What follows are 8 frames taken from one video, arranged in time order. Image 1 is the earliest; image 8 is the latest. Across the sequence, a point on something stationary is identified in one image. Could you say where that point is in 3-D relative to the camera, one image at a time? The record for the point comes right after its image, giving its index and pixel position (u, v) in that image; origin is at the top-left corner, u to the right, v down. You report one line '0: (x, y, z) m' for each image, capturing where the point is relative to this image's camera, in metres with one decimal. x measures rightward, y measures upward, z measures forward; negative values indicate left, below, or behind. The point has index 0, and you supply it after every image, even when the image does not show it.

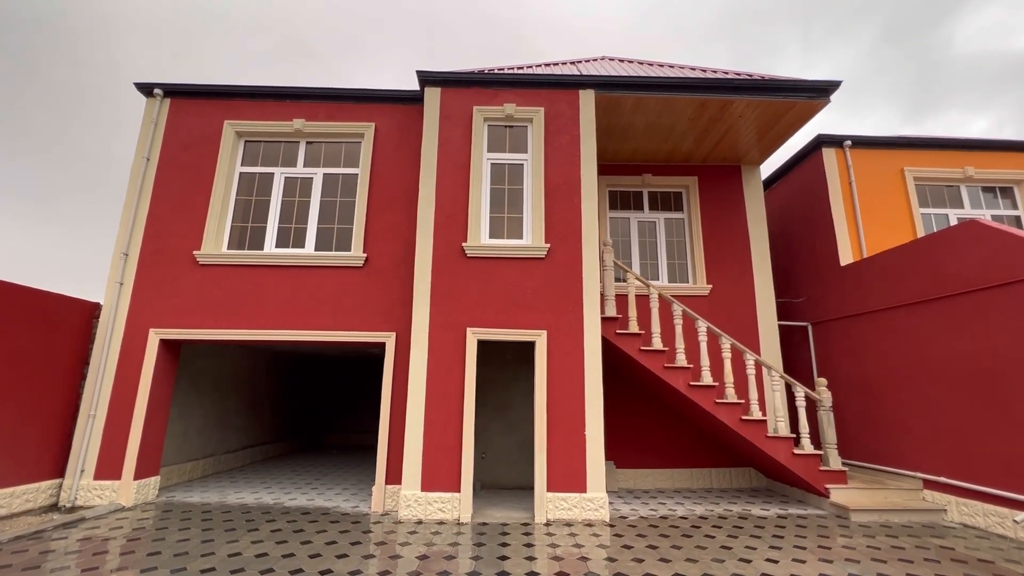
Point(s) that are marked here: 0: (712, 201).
0: (+3.4, +1.5, +7.9) m
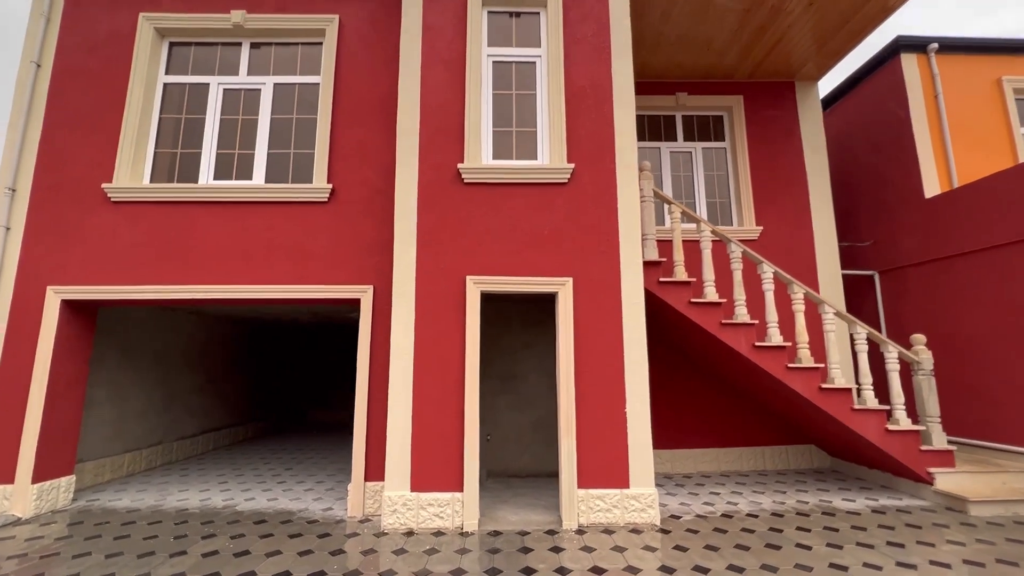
0: (+3.4, +2.3, +6.5) m
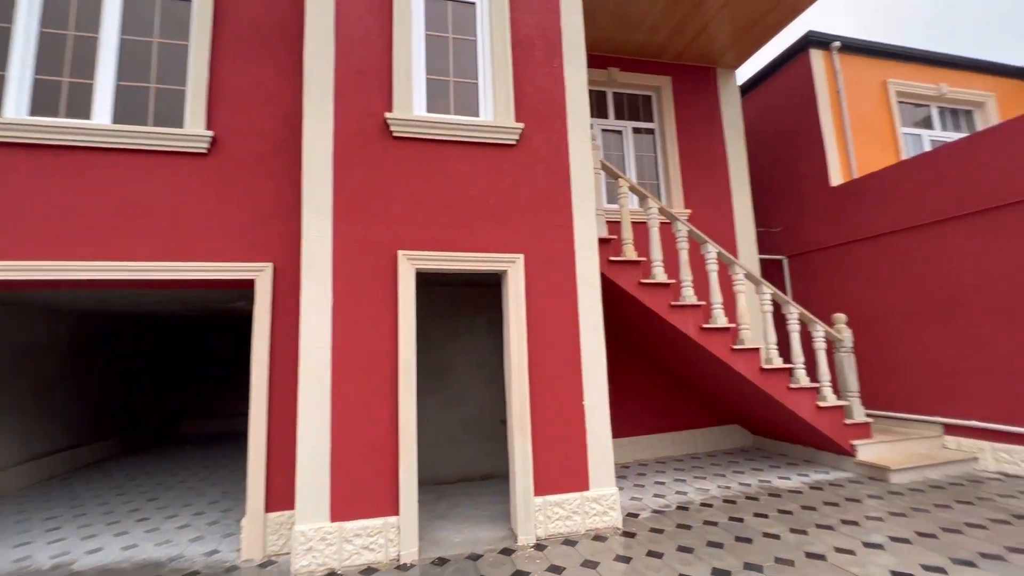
0: (+2.4, +2.5, +6.5) m
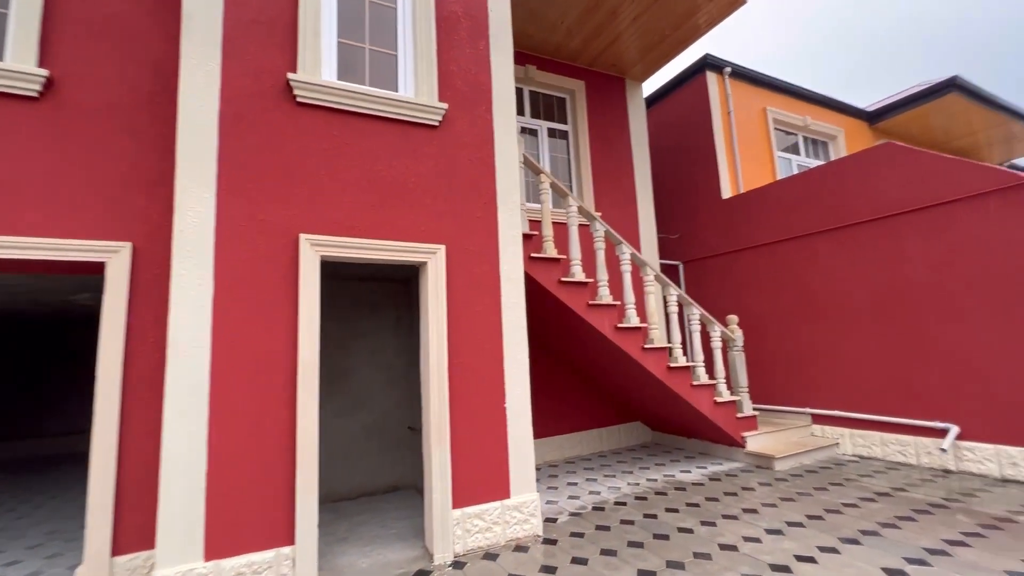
0: (+1.2, +2.5, +6.6) m
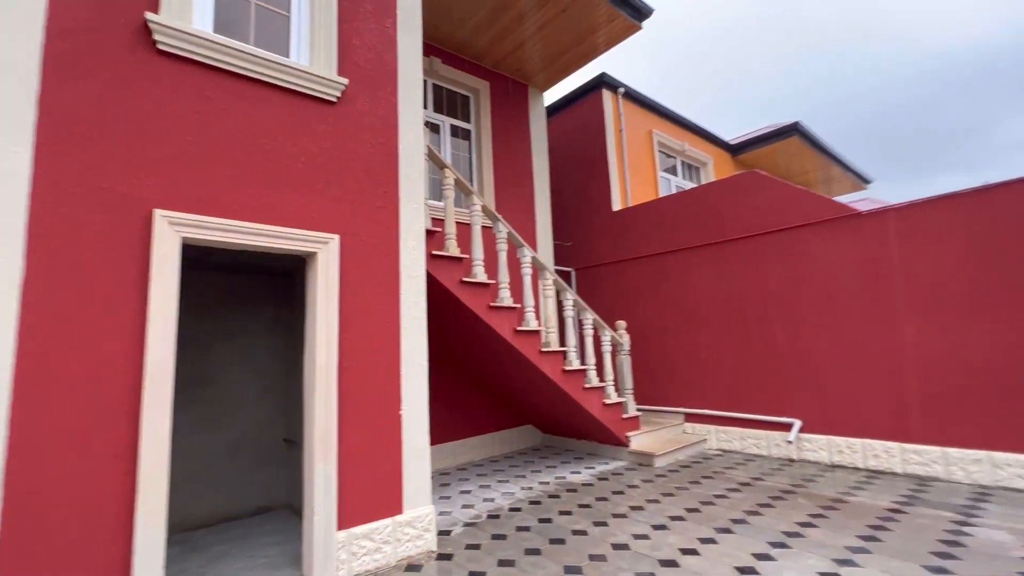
0: (-0.1, +2.4, +6.6) m
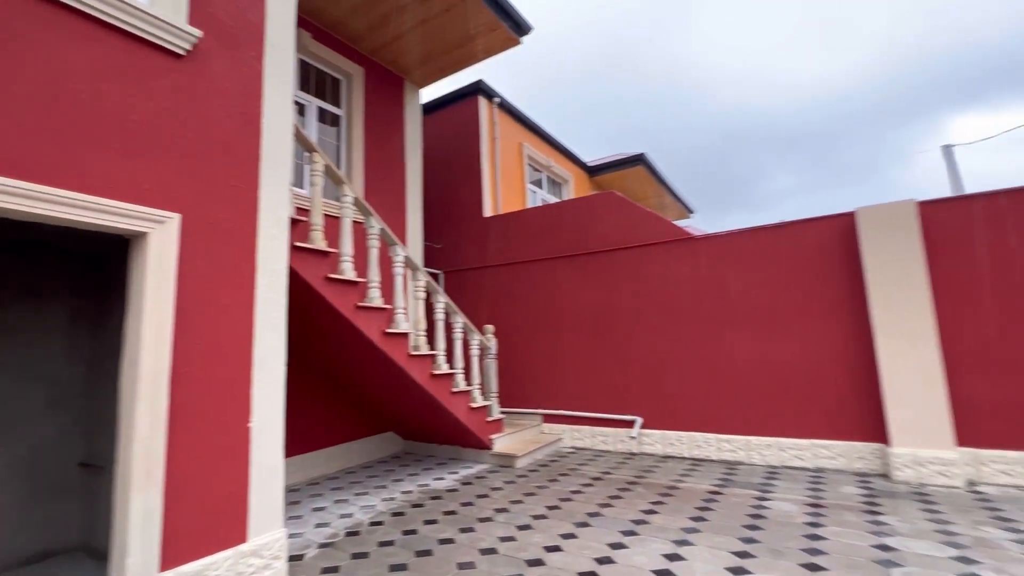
0: (-1.8, +2.4, +6.3) m
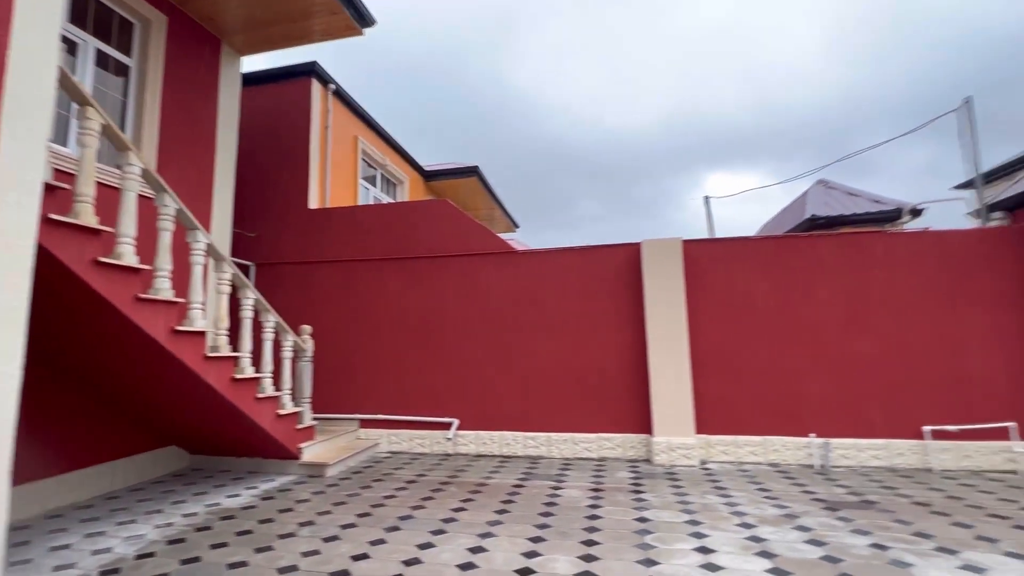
0: (-3.8, +2.5, +5.4) m
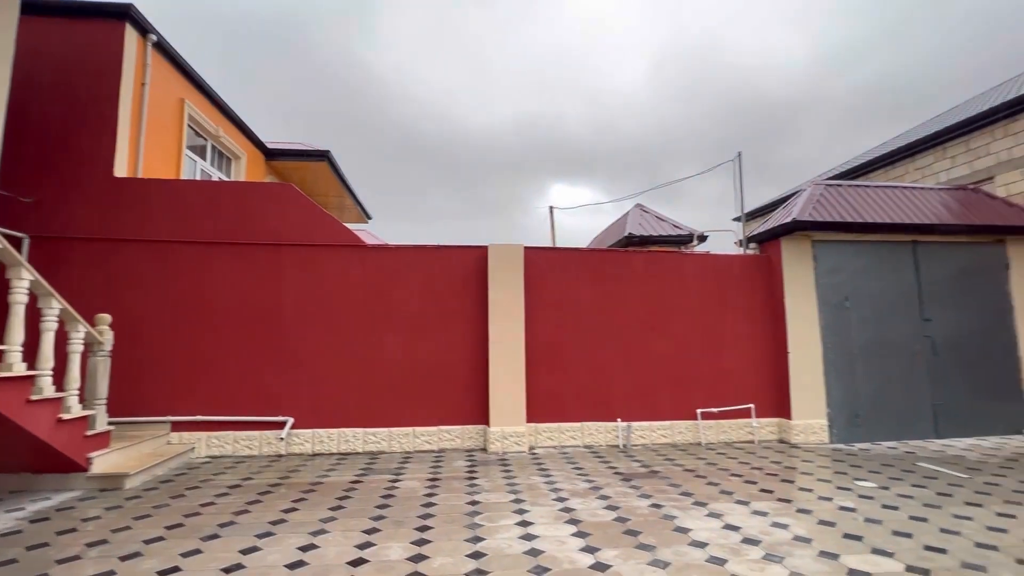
0: (-5.2, +2.8, +4.1) m
